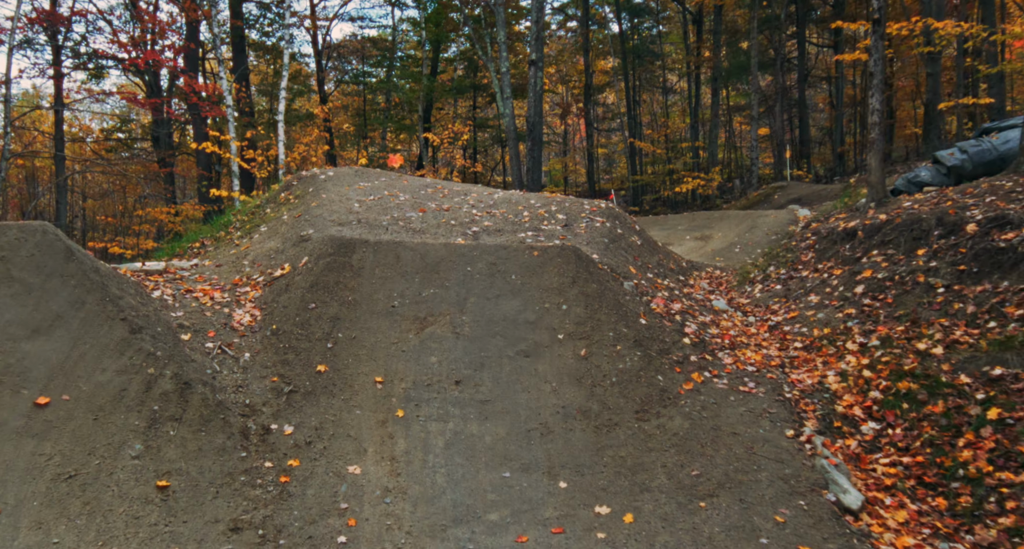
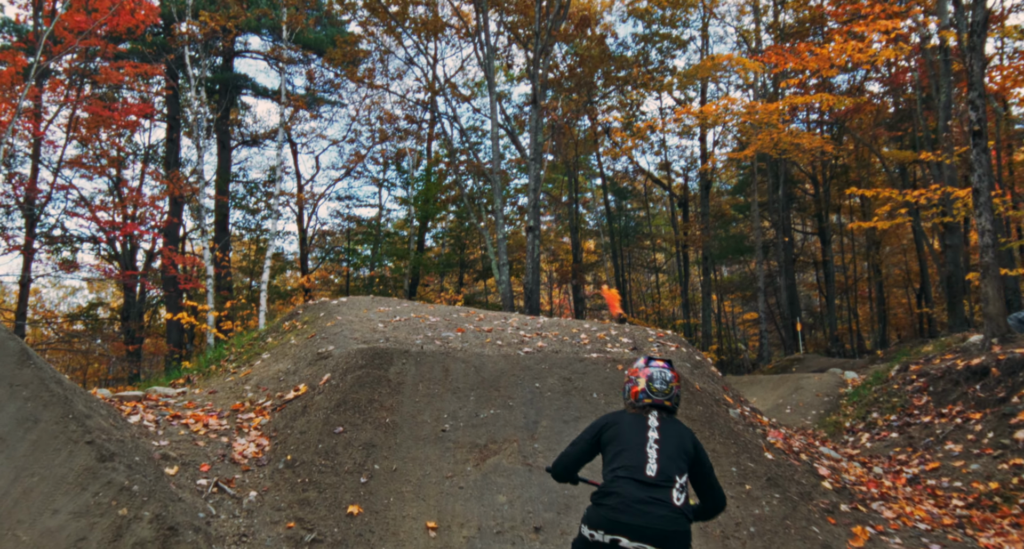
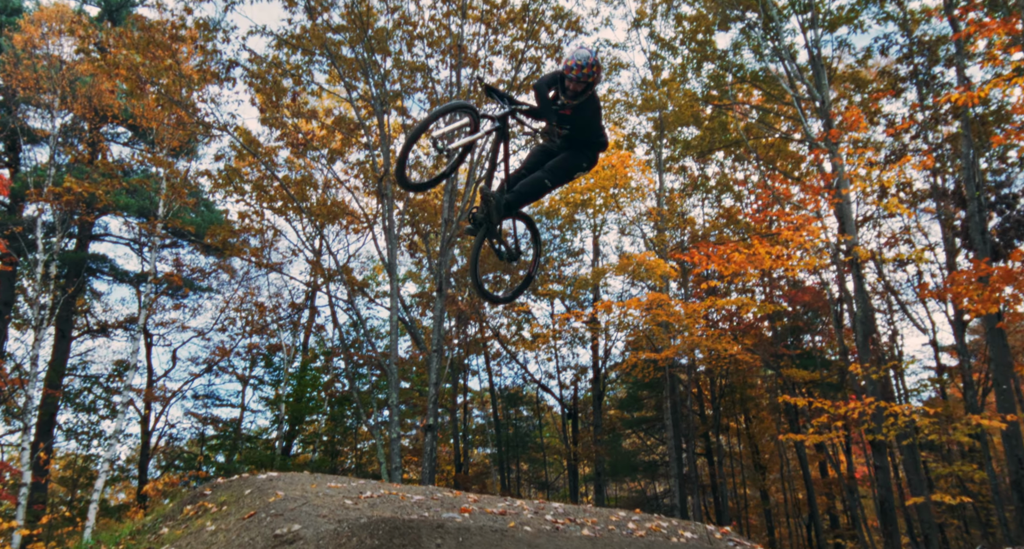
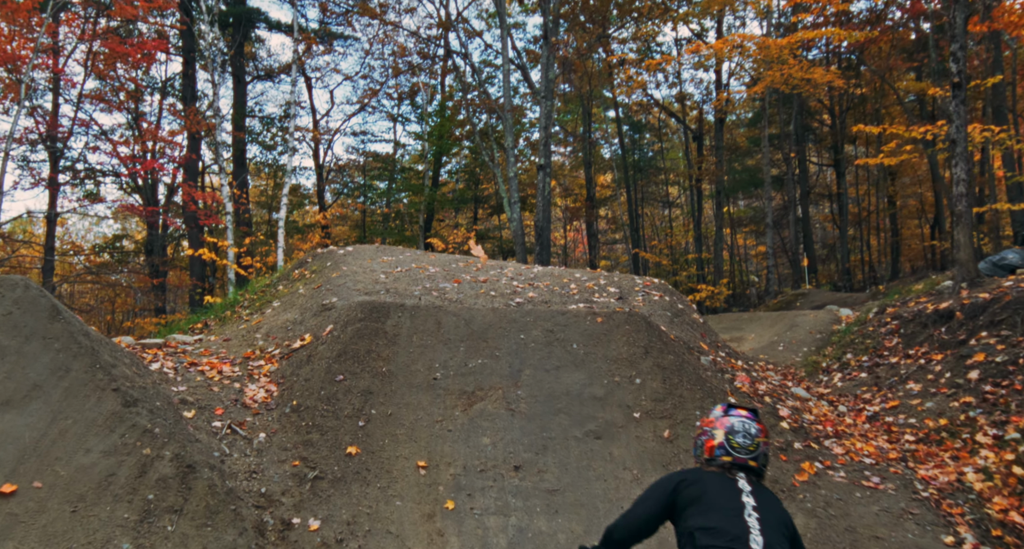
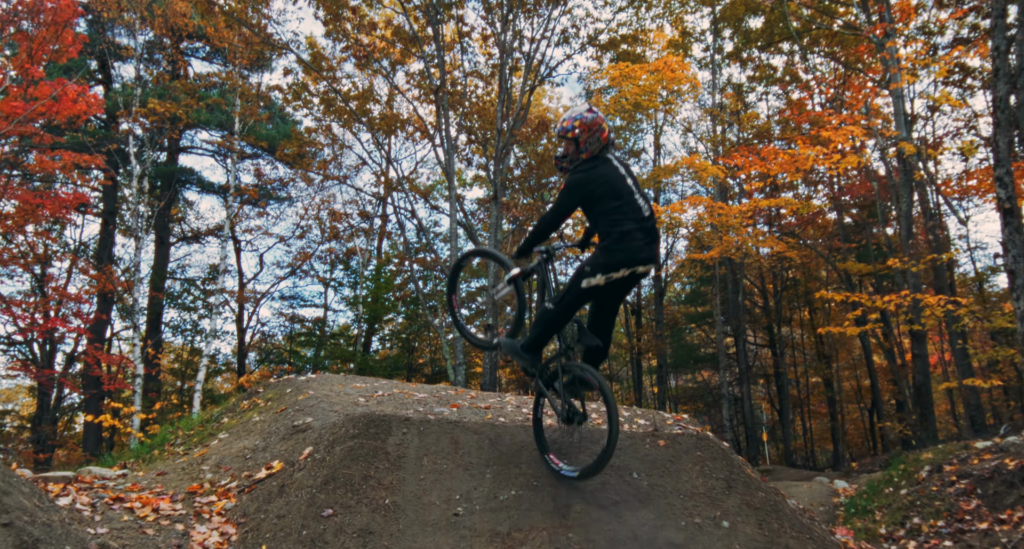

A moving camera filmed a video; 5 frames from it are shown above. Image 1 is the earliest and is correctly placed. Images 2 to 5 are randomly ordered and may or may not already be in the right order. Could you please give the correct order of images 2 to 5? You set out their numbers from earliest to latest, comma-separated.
4, 2, 5, 3
